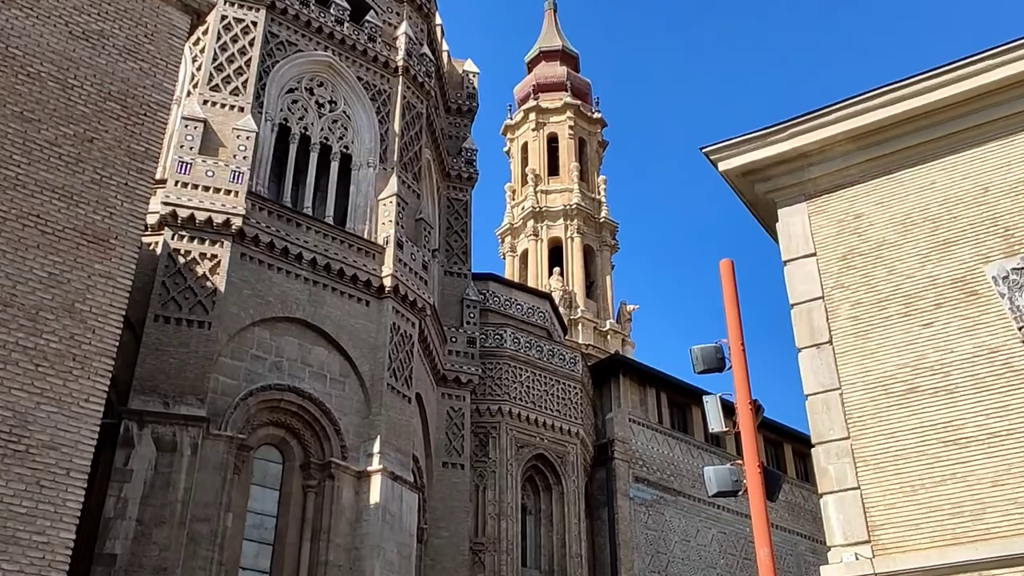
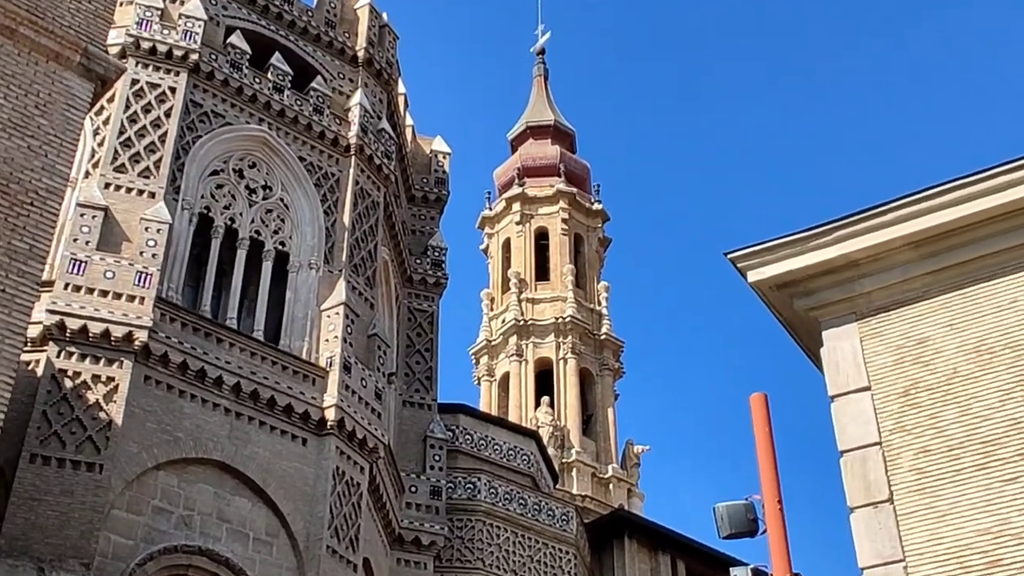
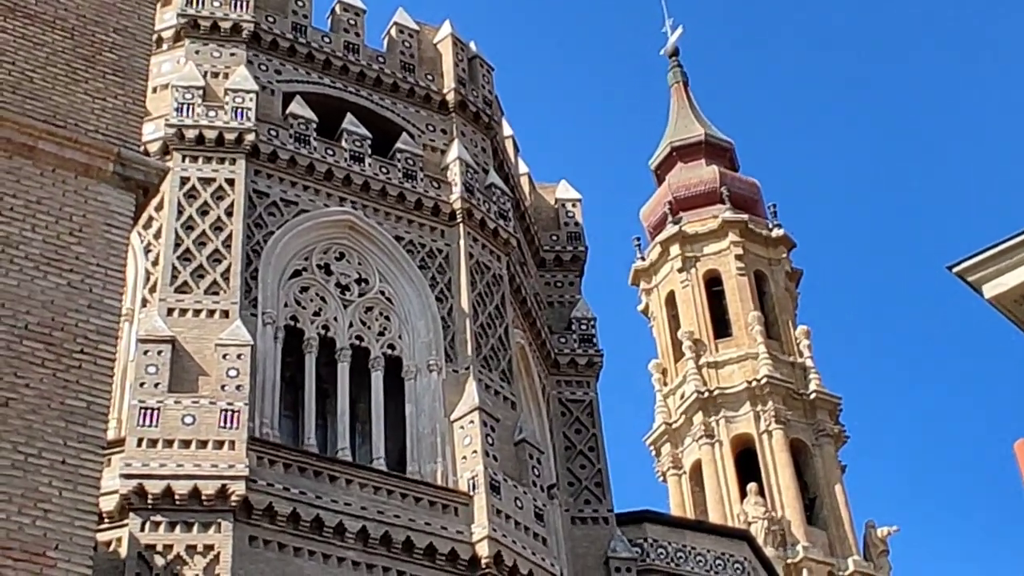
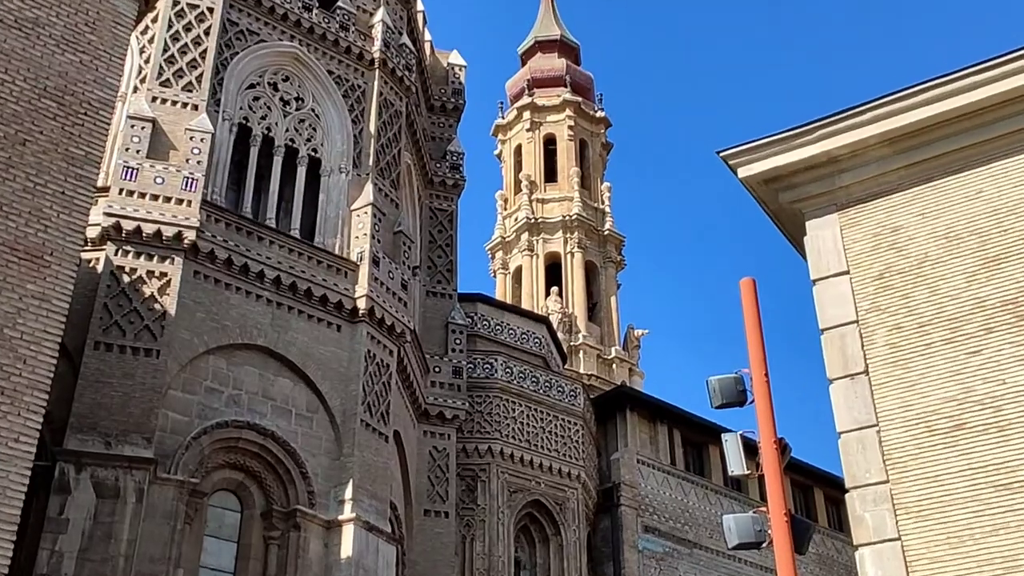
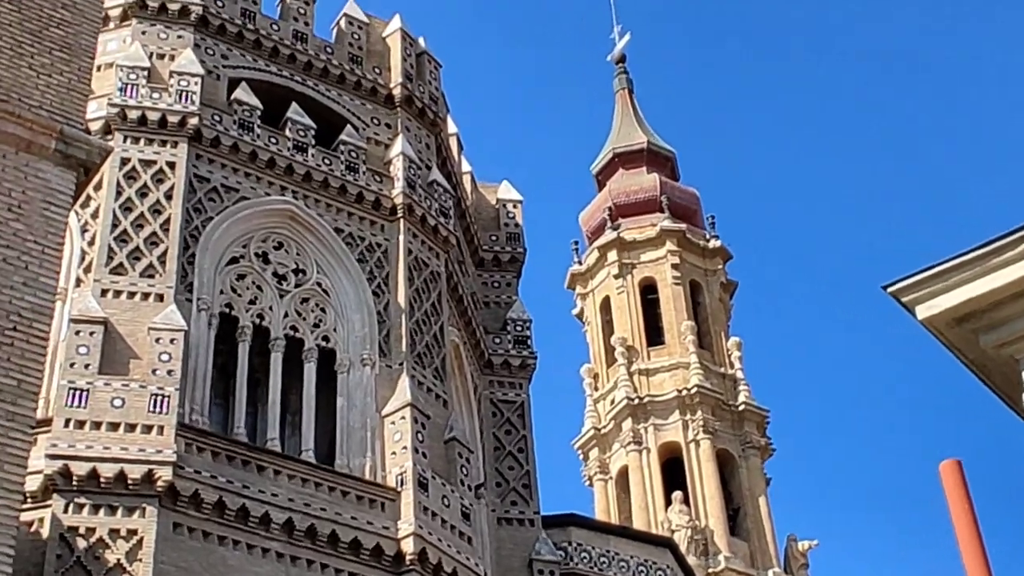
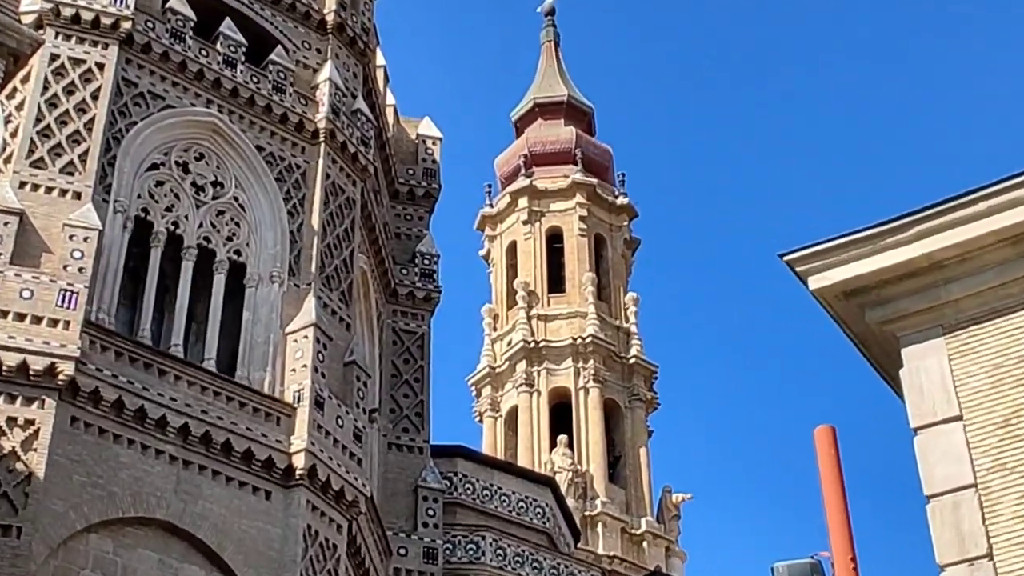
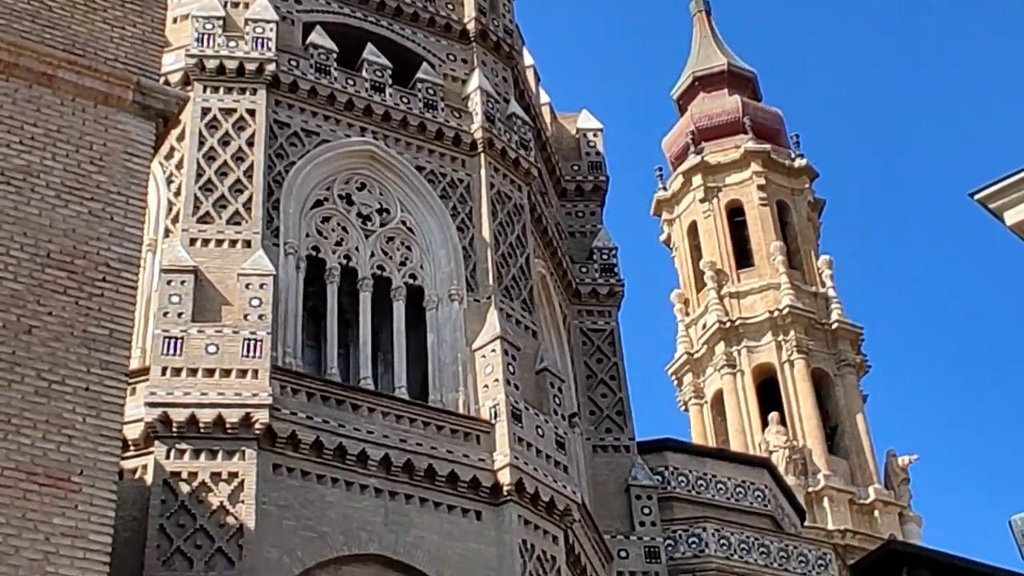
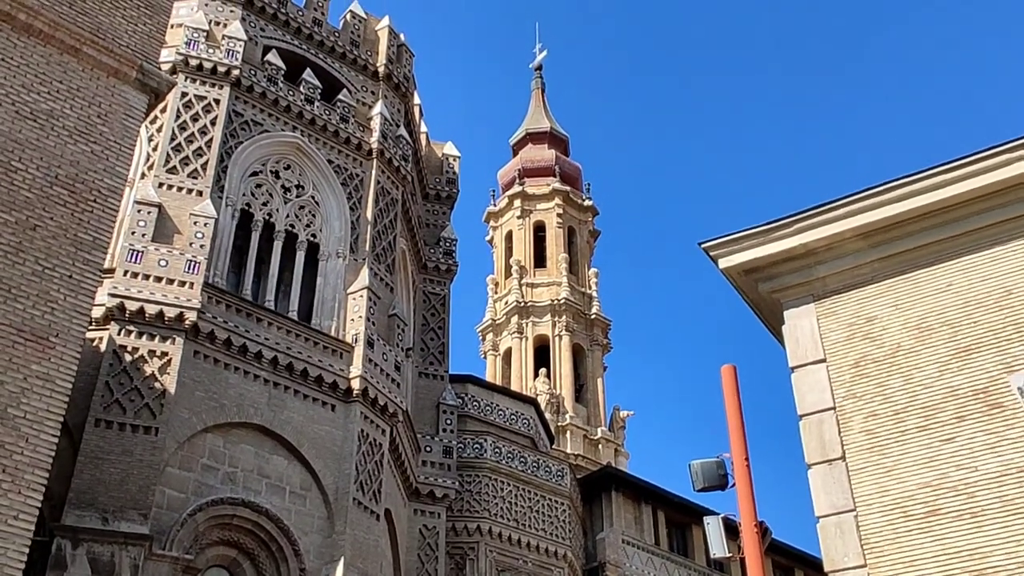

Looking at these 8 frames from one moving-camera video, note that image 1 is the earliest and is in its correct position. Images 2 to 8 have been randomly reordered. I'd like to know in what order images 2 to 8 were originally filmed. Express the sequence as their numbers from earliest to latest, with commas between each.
4, 8, 2, 6, 5, 3, 7
